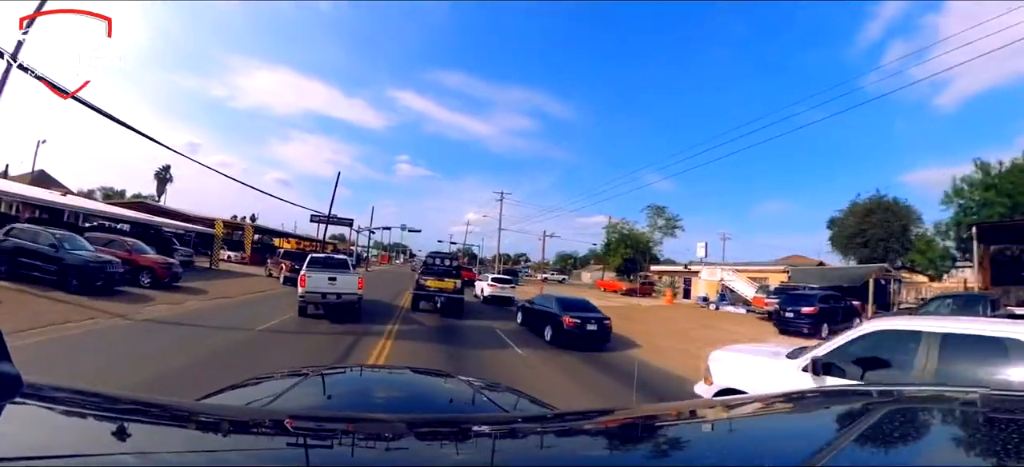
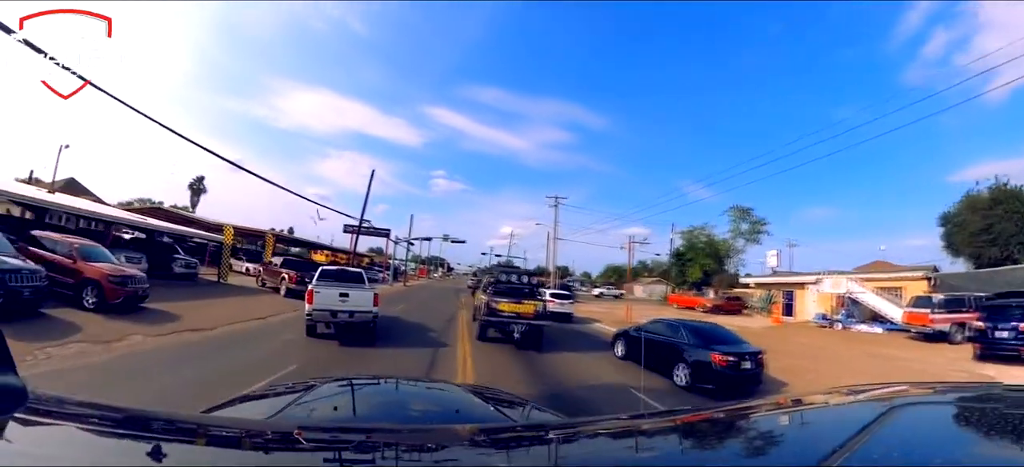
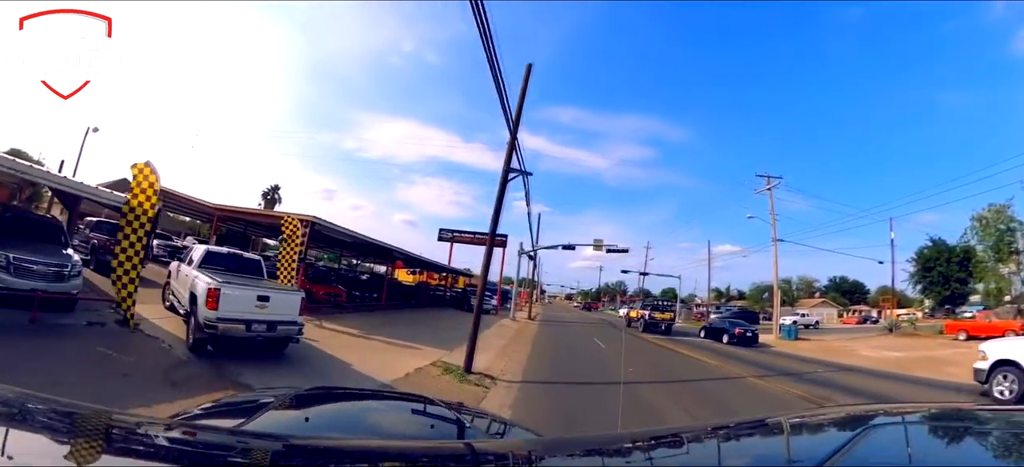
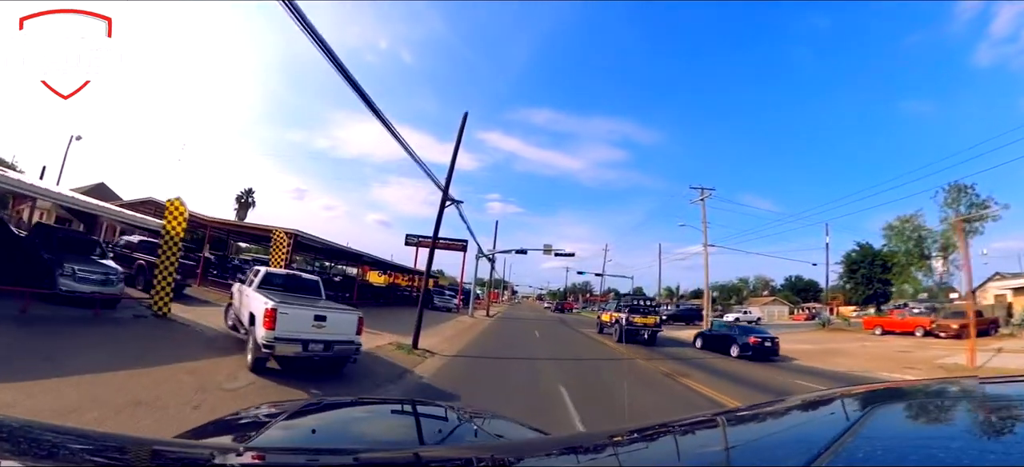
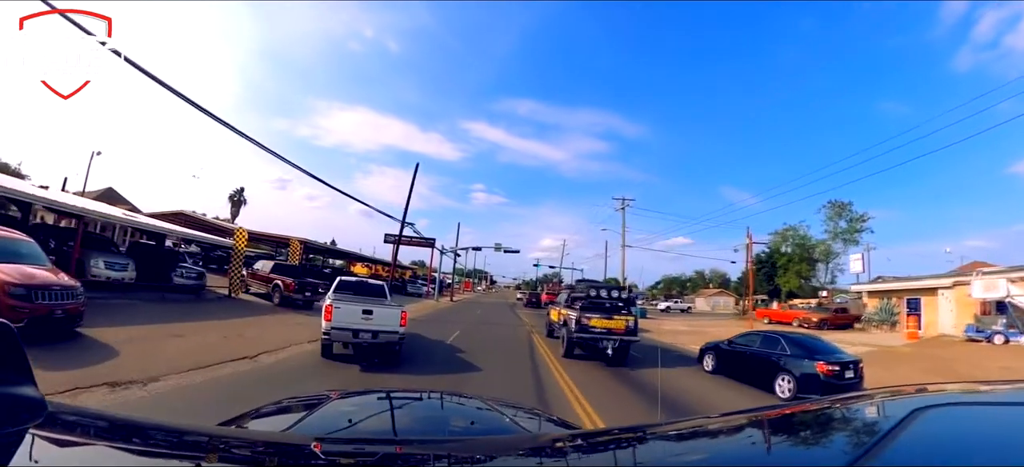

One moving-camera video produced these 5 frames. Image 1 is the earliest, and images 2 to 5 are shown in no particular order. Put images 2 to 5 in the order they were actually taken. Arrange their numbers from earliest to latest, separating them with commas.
2, 5, 4, 3
